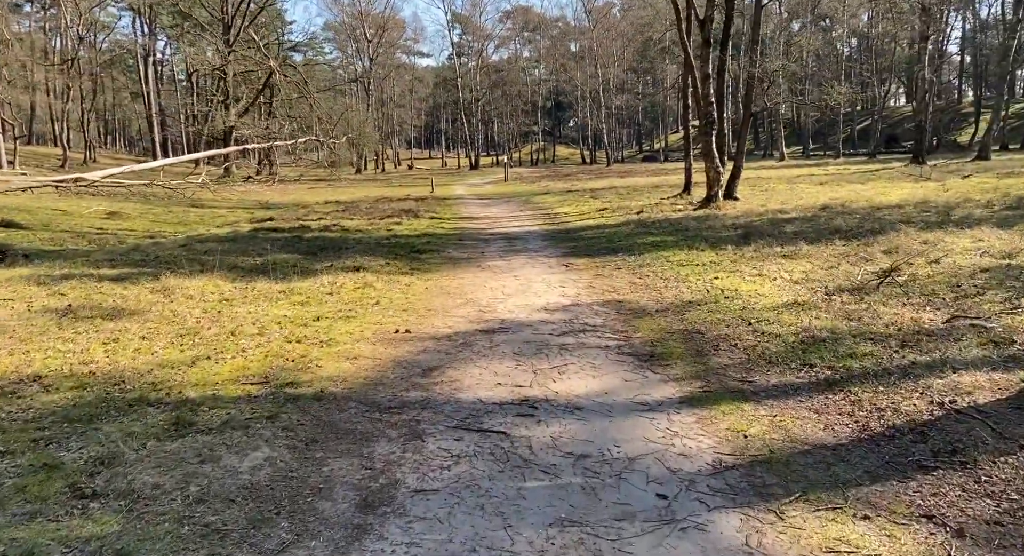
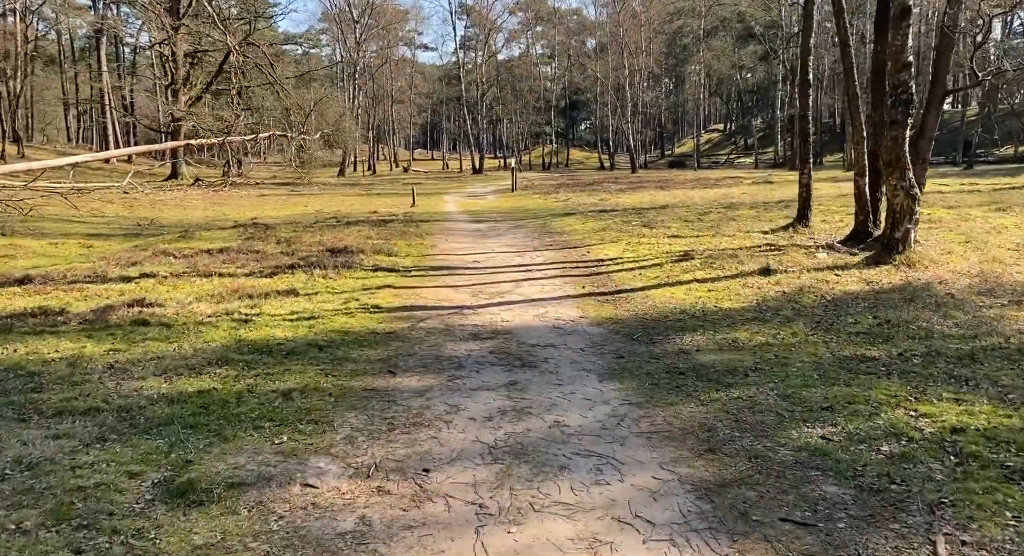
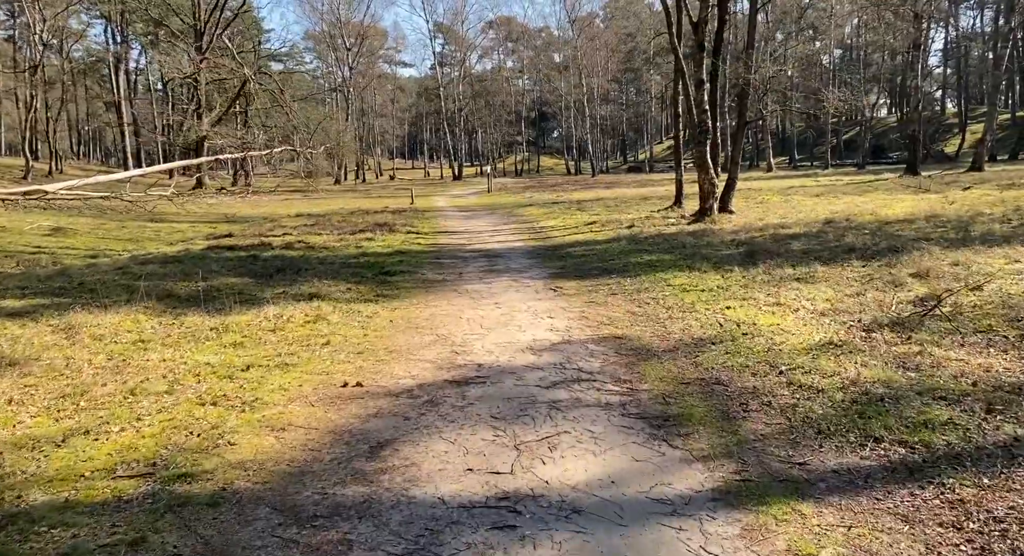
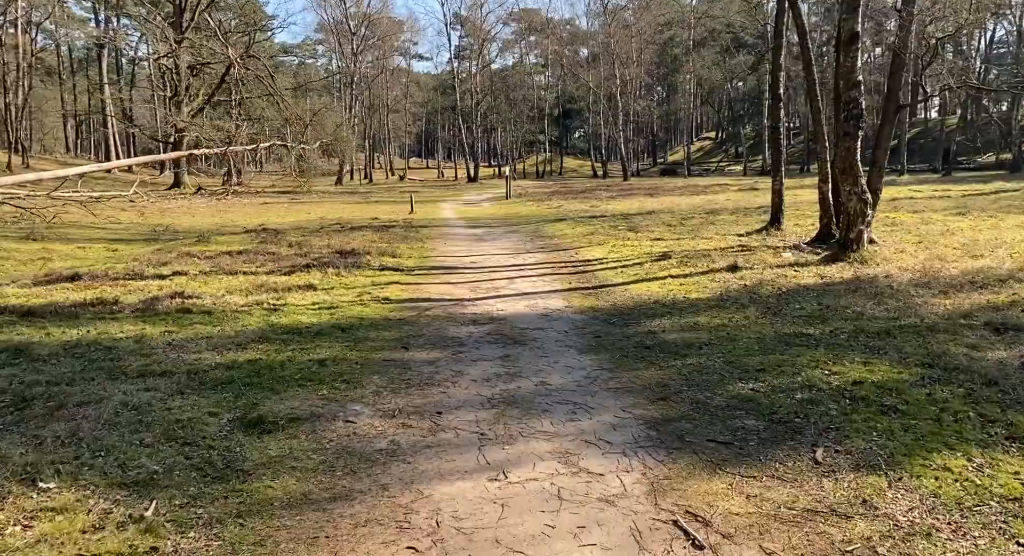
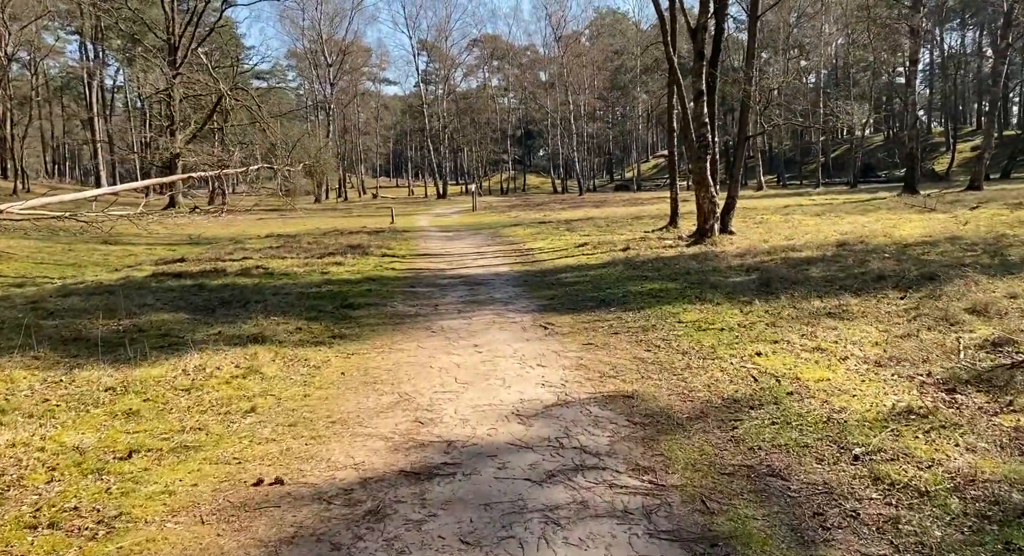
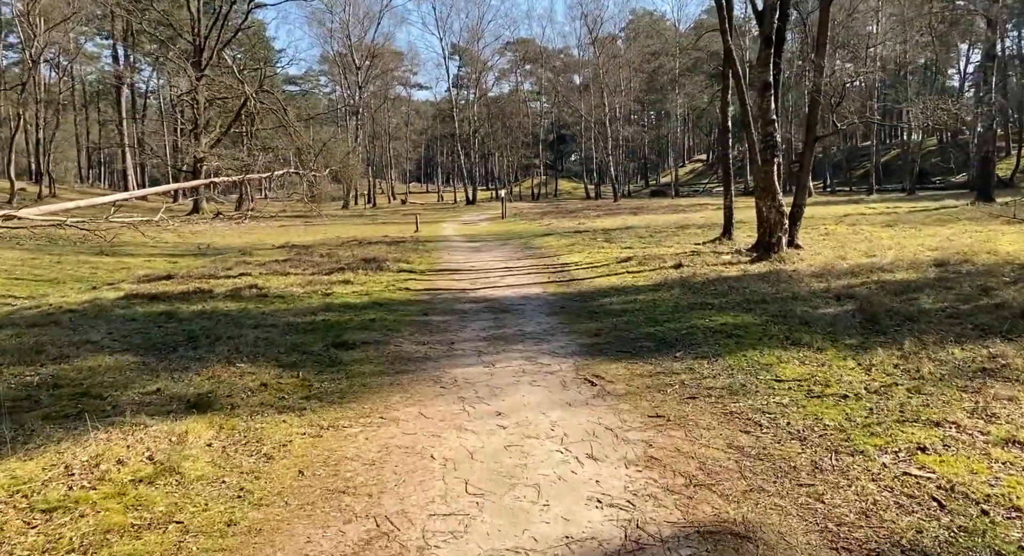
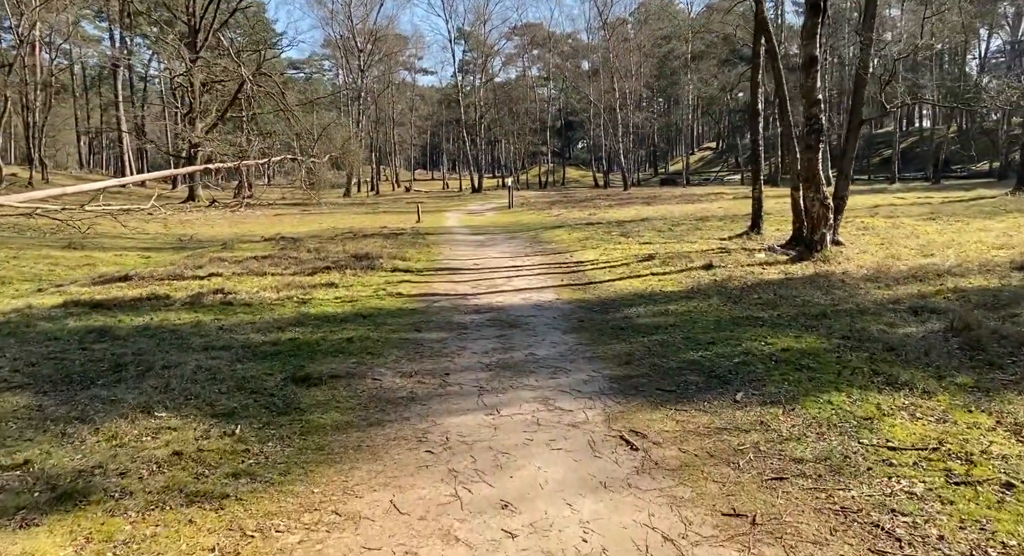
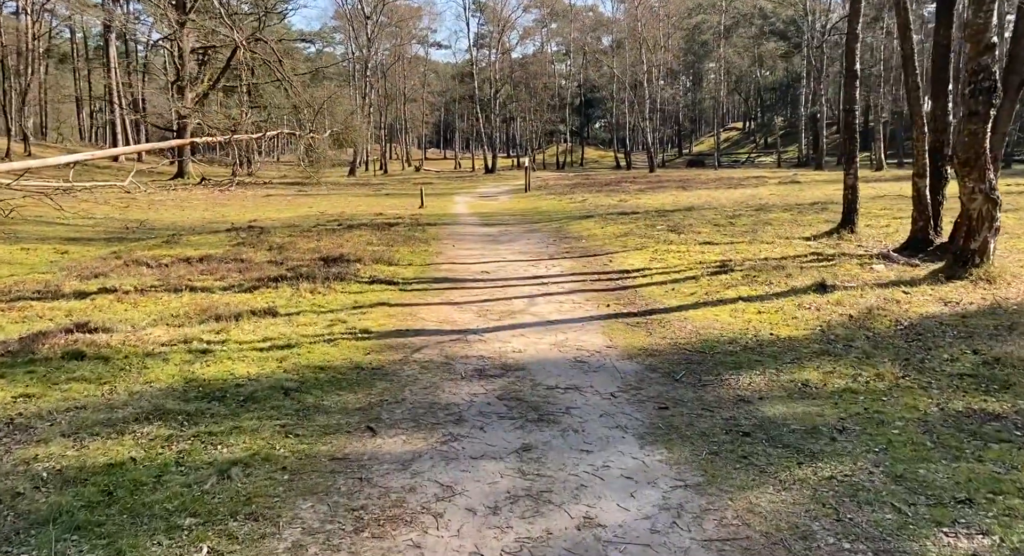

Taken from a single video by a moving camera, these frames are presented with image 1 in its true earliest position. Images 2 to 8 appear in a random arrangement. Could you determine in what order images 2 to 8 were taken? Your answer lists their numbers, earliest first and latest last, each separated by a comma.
3, 5, 6, 7, 4, 2, 8
